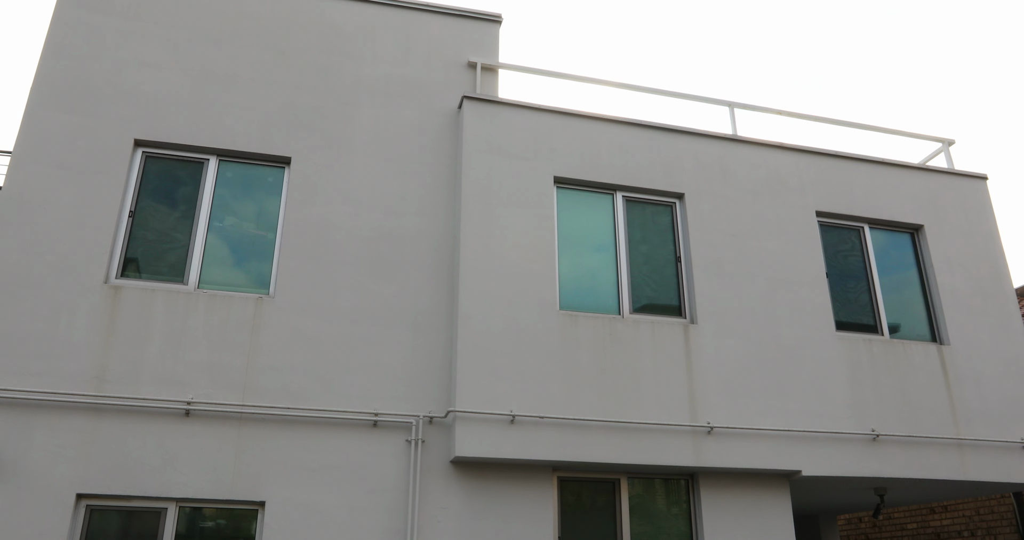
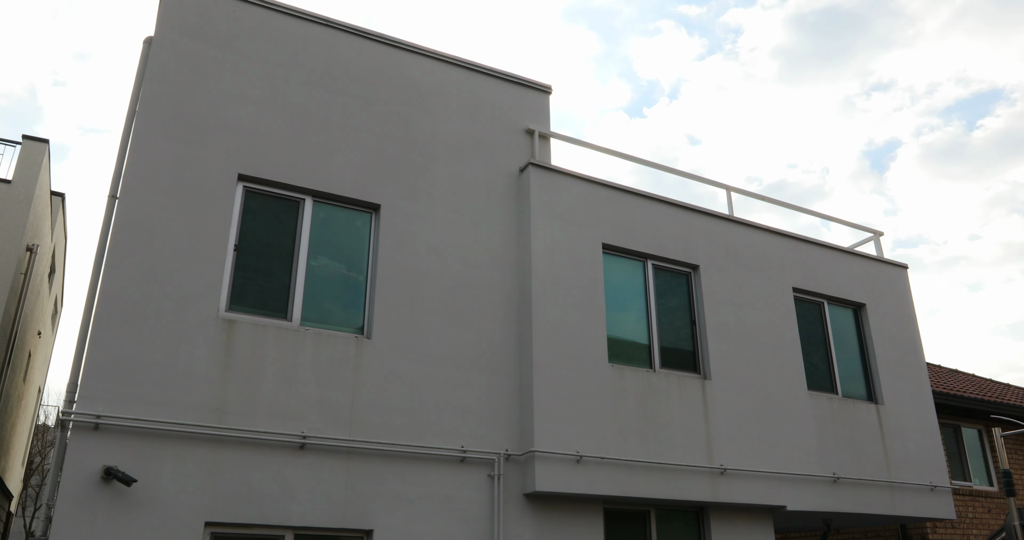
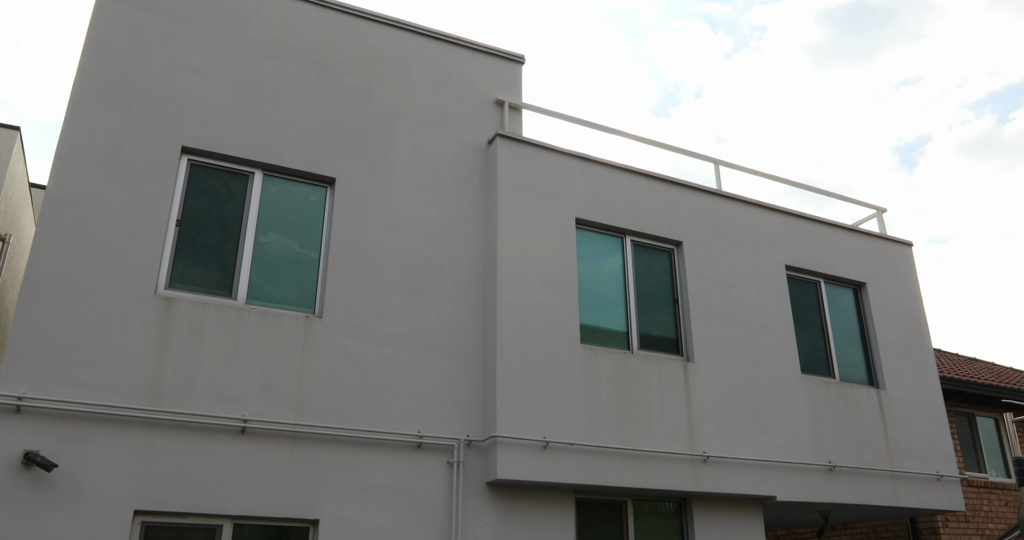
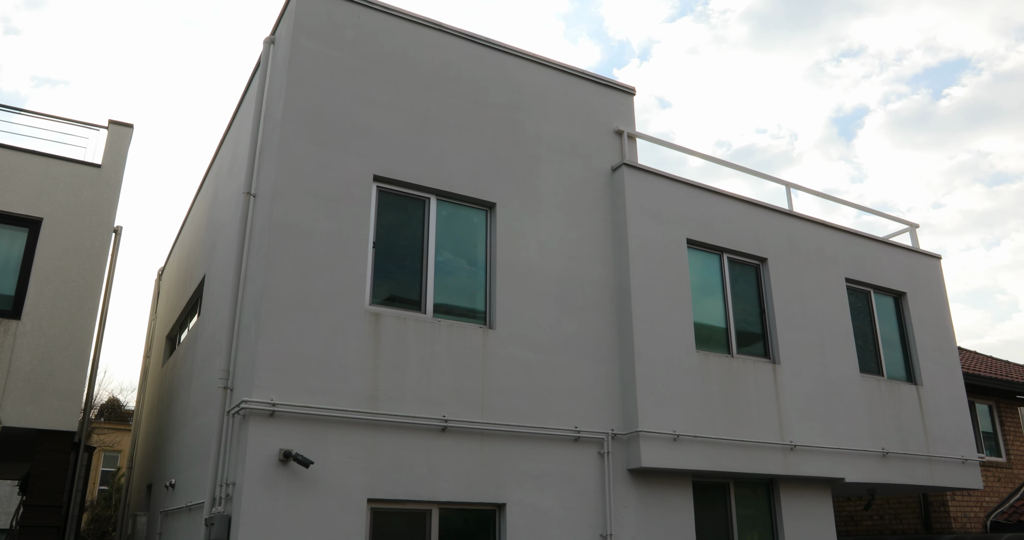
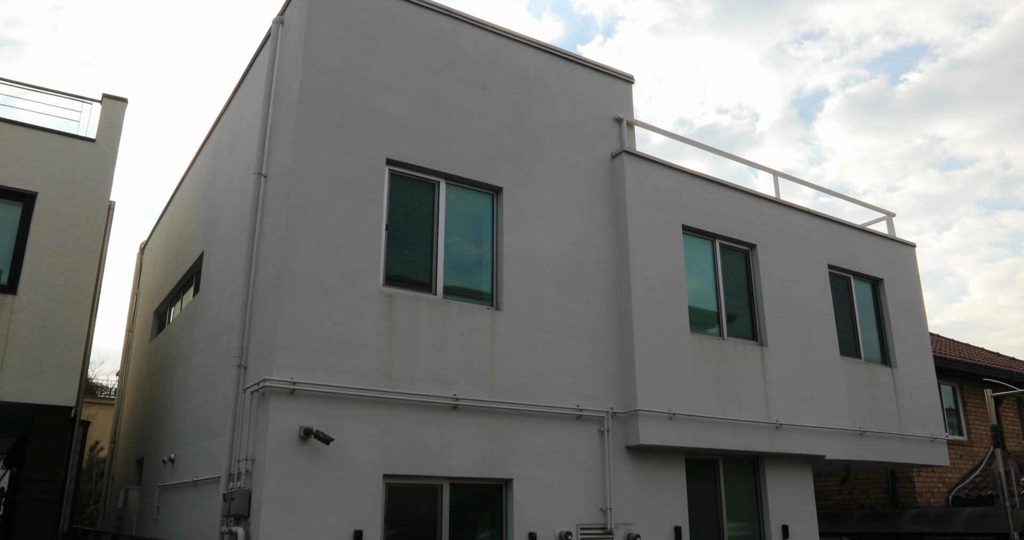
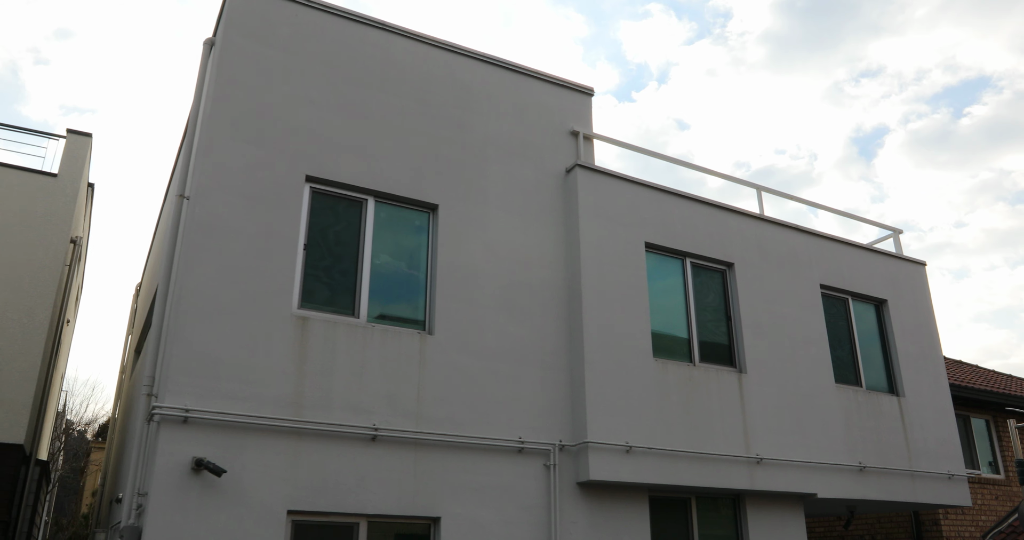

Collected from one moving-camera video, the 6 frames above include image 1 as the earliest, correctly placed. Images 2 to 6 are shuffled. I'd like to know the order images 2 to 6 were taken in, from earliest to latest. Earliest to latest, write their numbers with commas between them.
3, 2, 6, 4, 5
